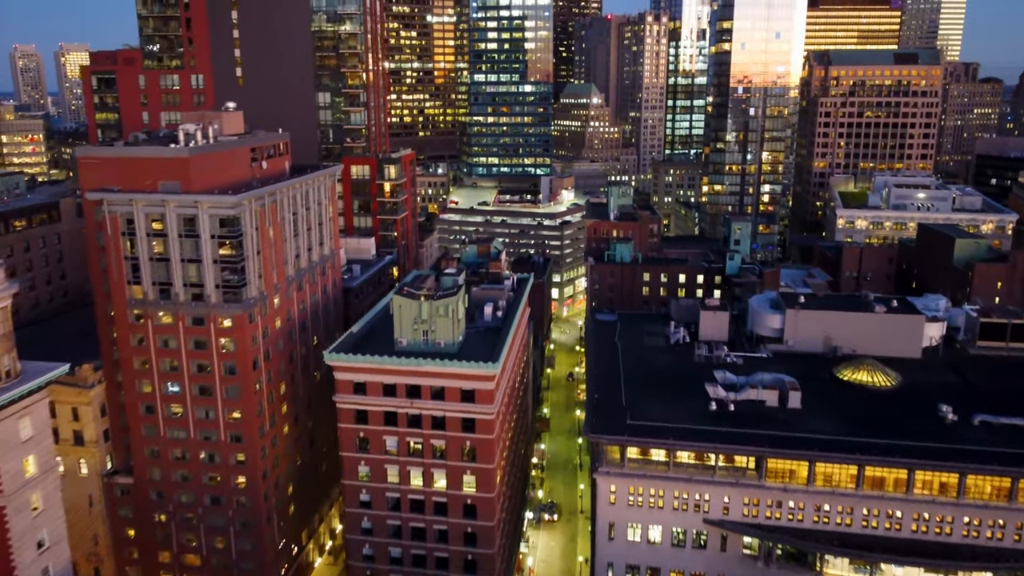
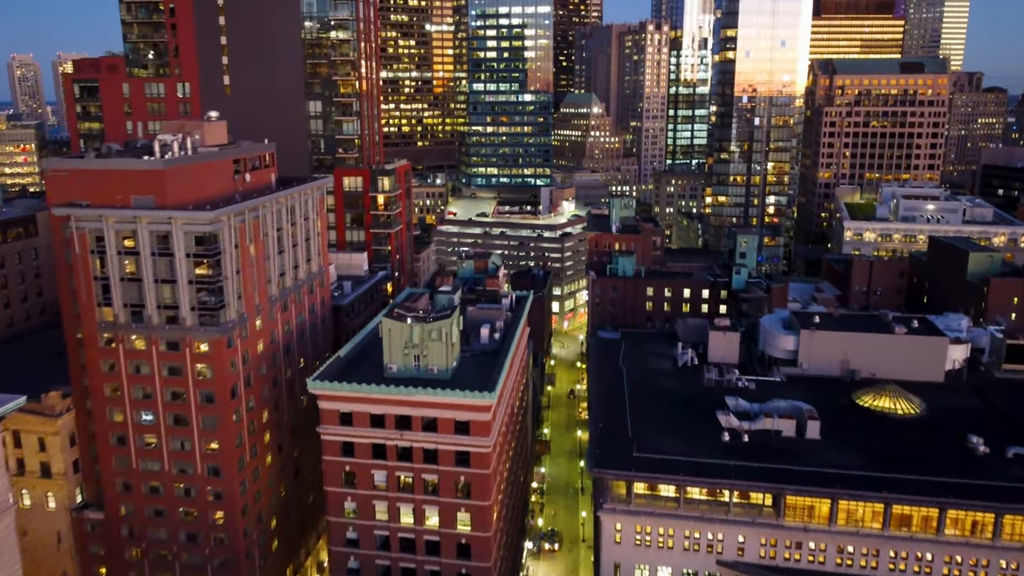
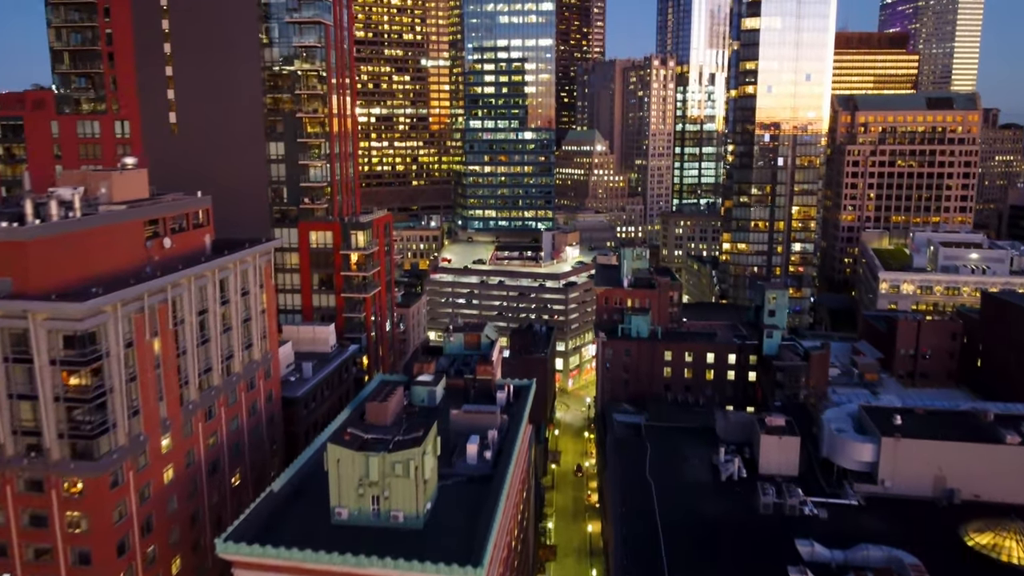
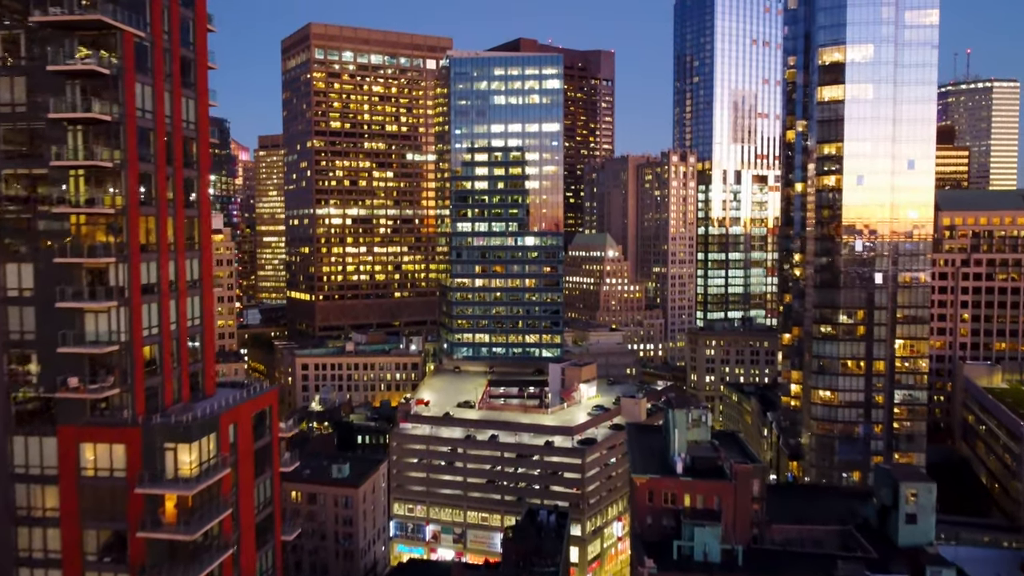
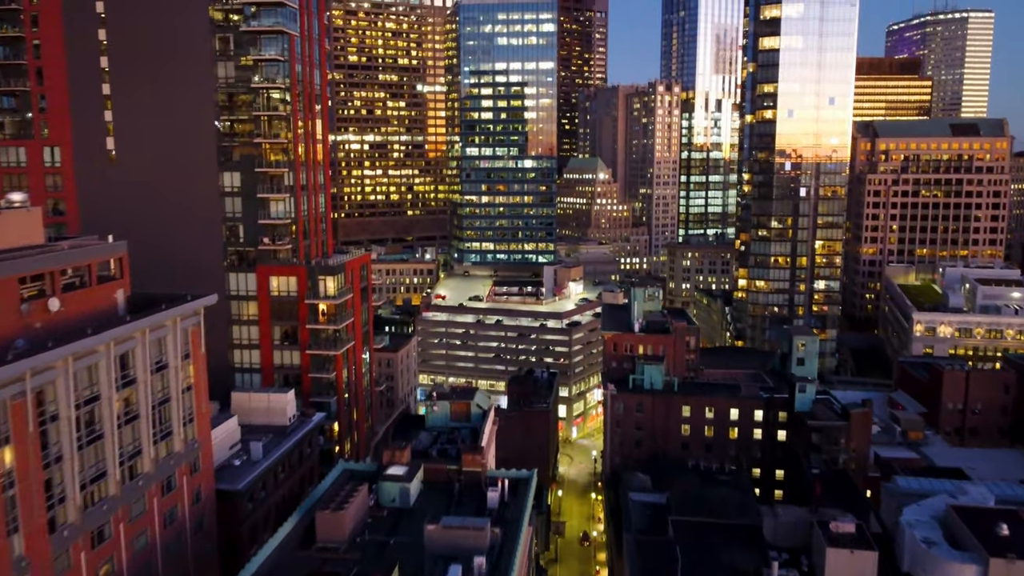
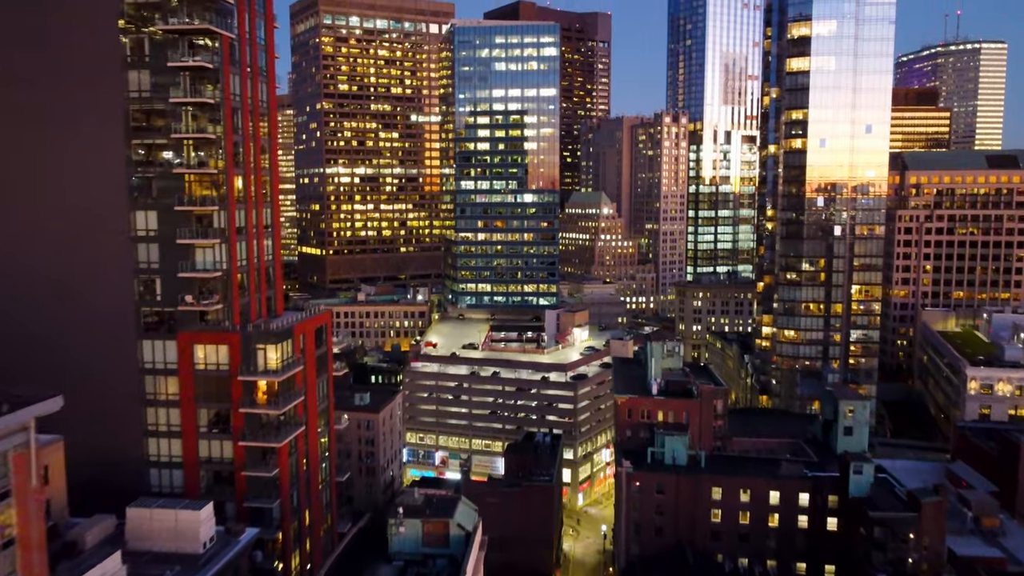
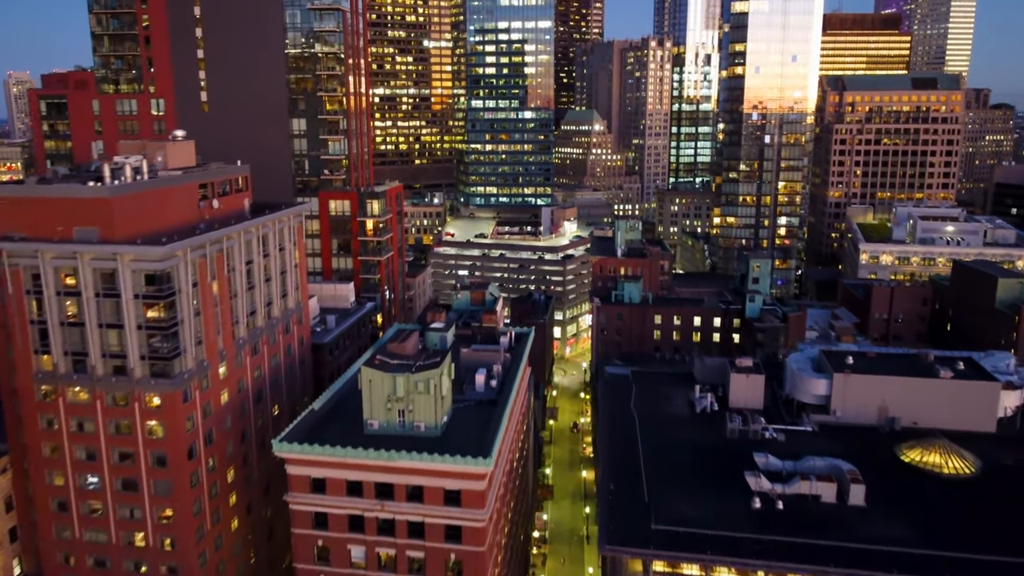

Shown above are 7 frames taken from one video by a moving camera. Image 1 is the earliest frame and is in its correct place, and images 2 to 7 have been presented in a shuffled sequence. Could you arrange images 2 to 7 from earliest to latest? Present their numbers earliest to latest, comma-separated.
2, 7, 3, 5, 6, 4
